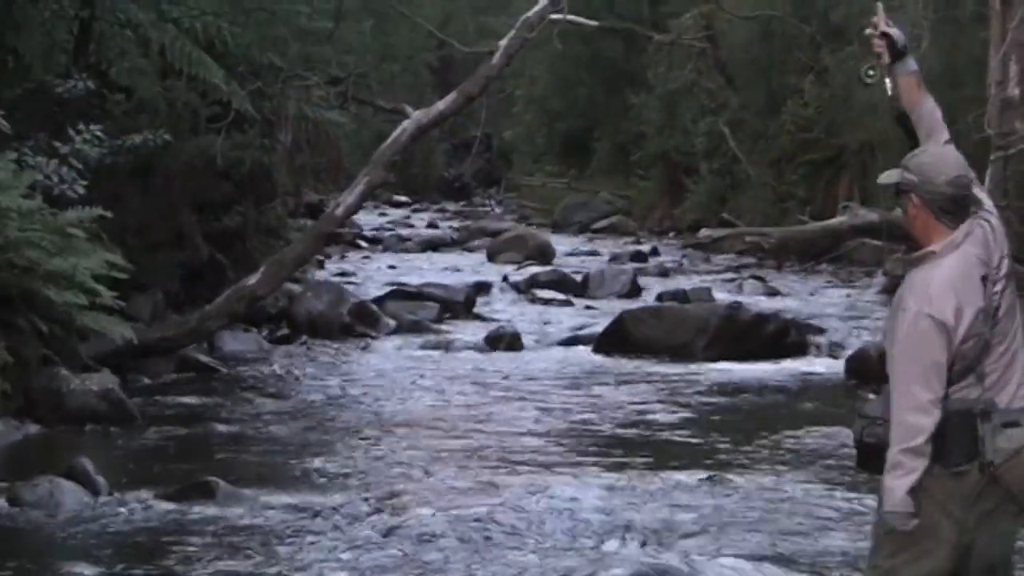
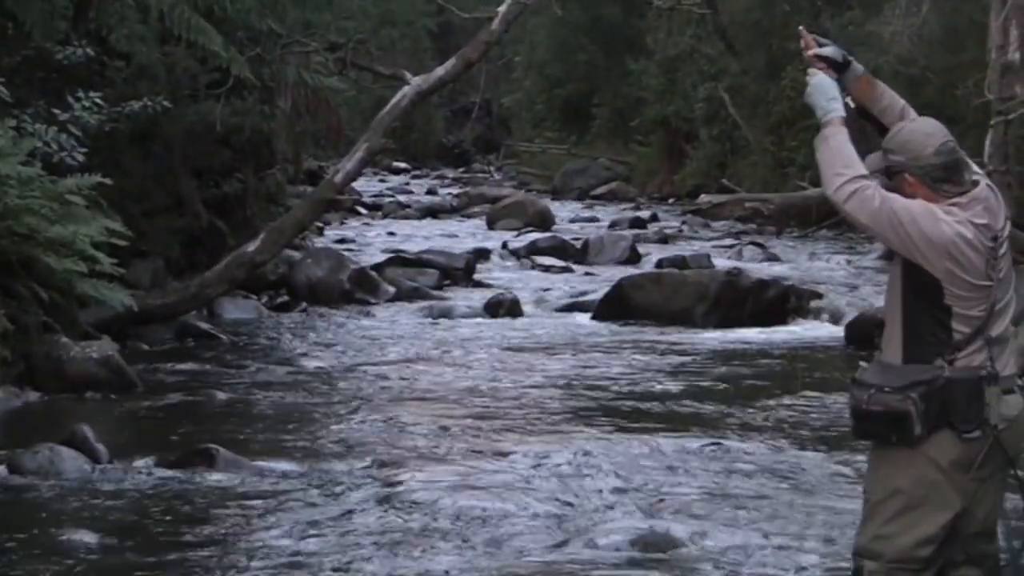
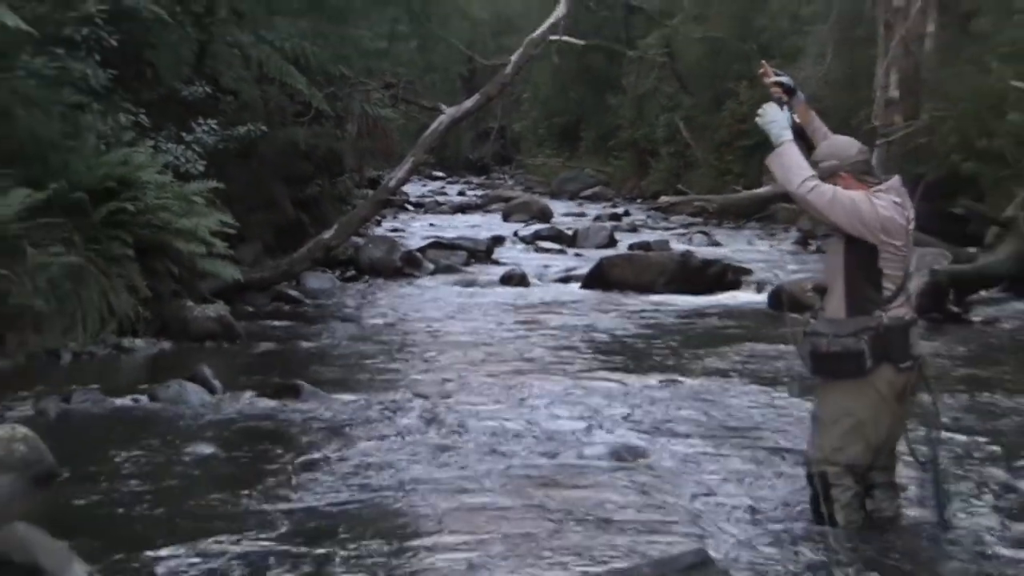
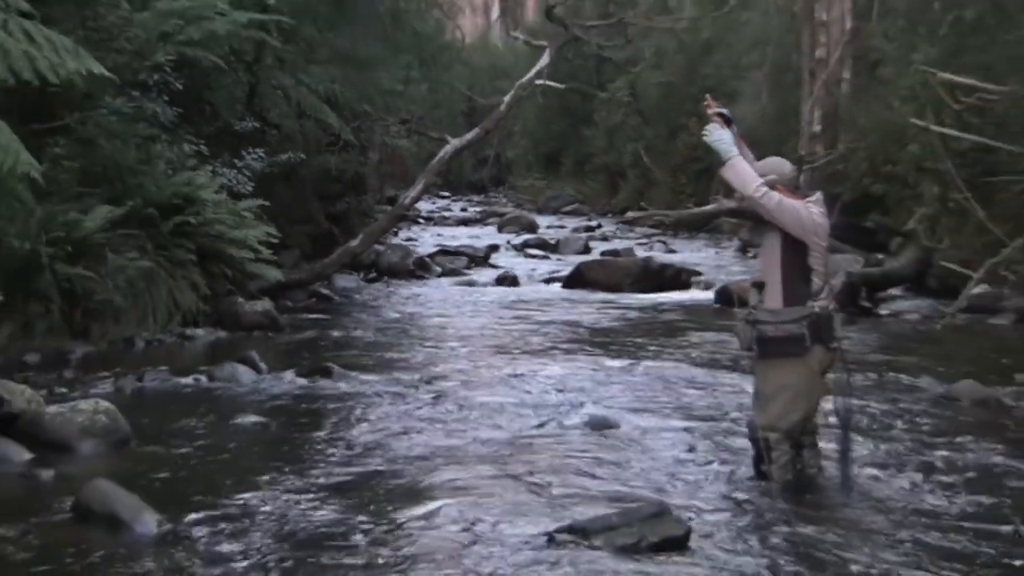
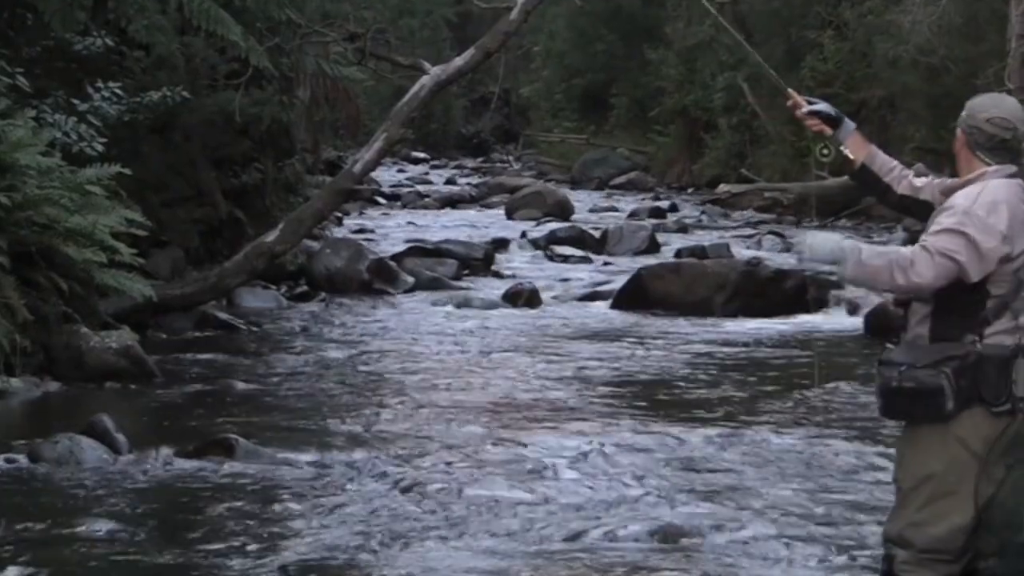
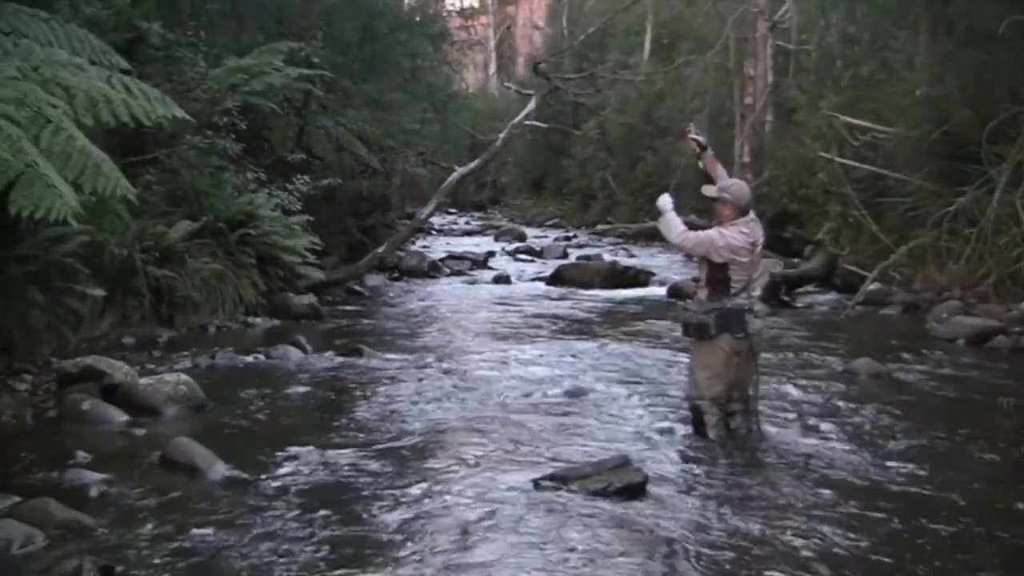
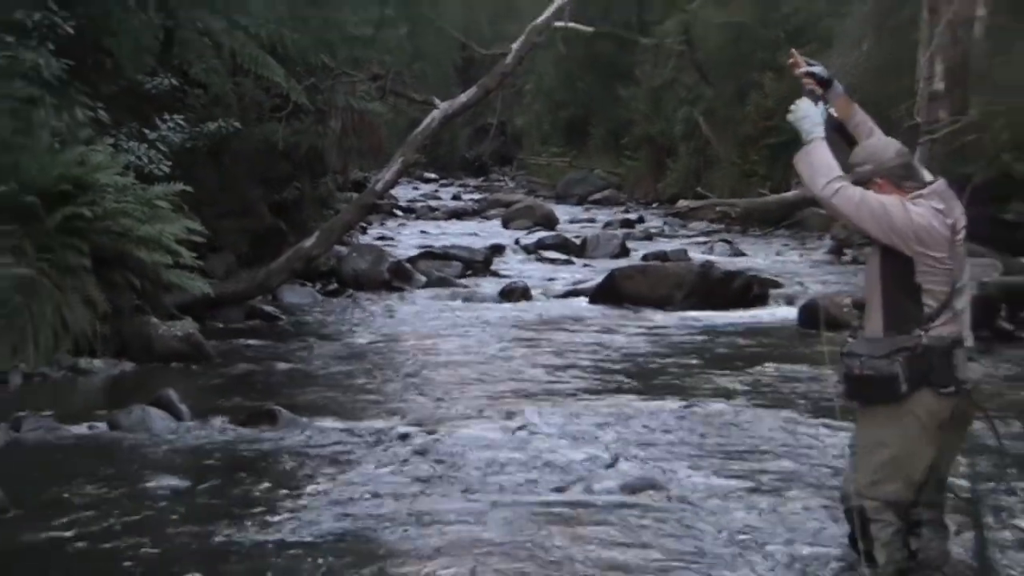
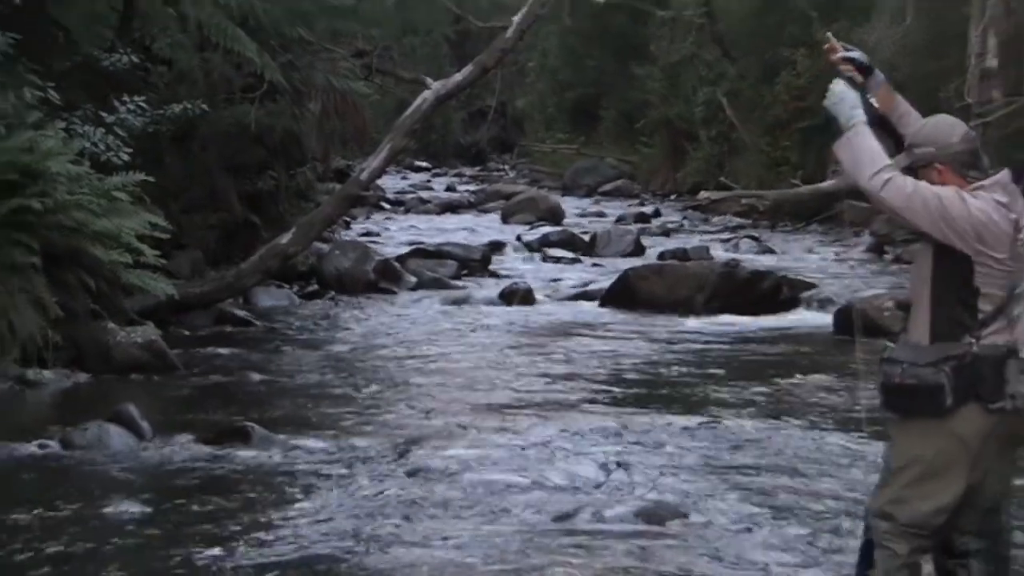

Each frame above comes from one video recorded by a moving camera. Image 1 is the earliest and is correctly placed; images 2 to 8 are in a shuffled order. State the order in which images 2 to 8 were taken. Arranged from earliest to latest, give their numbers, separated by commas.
2, 5, 8, 7, 3, 4, 6
